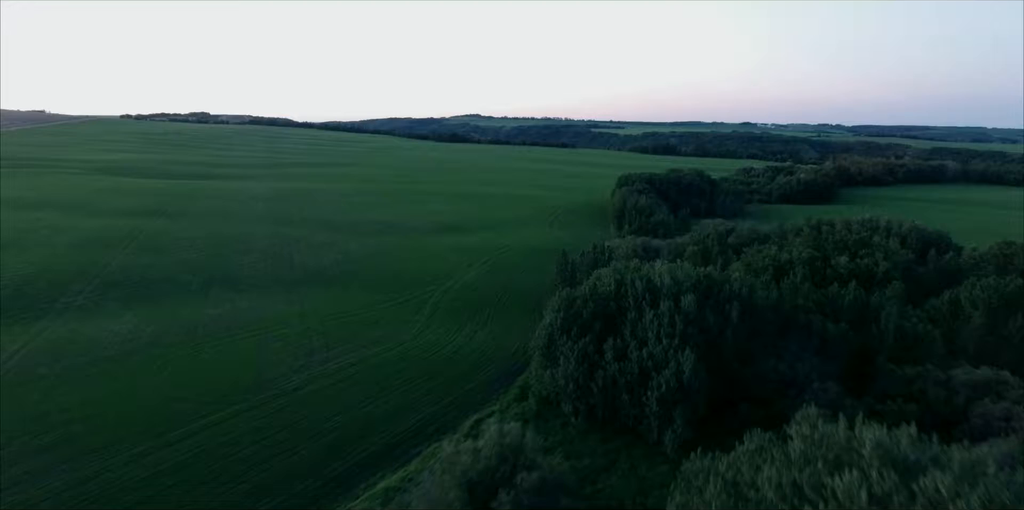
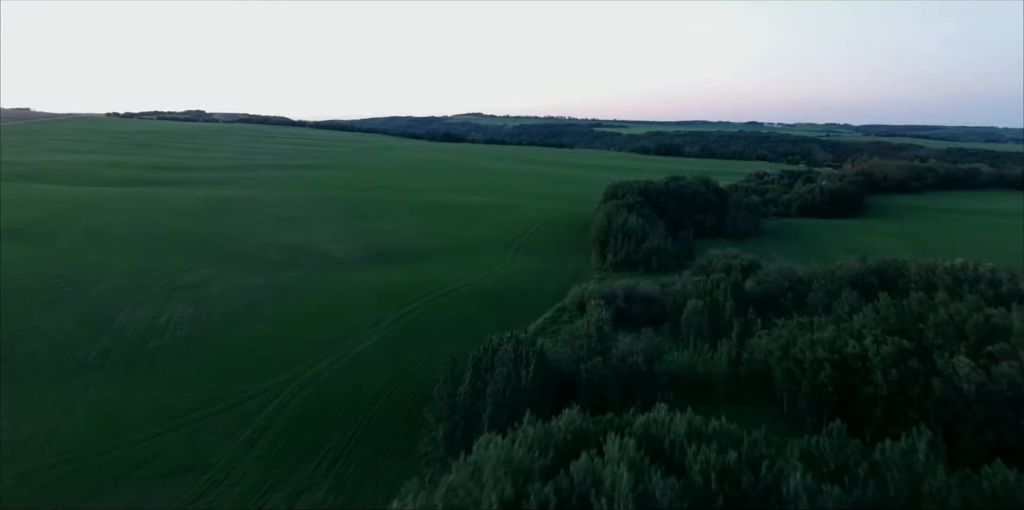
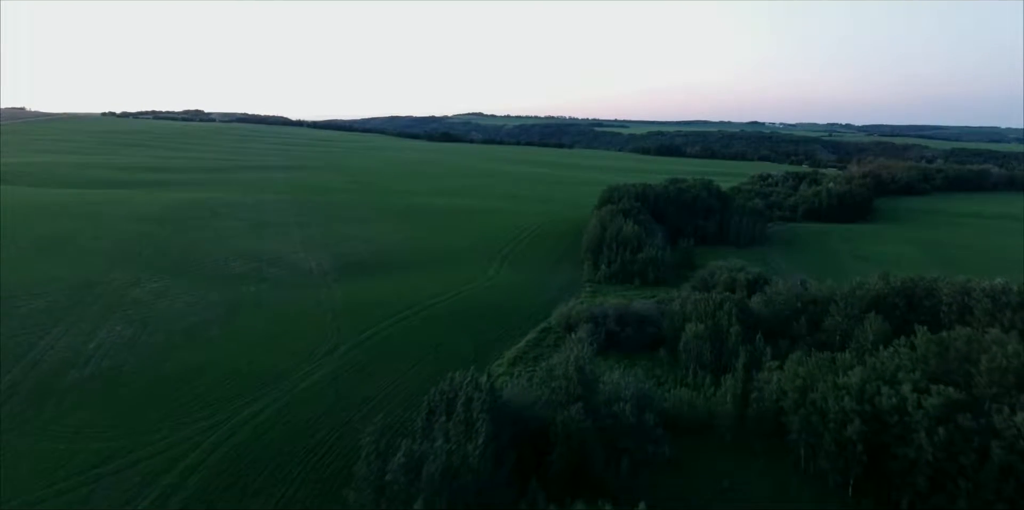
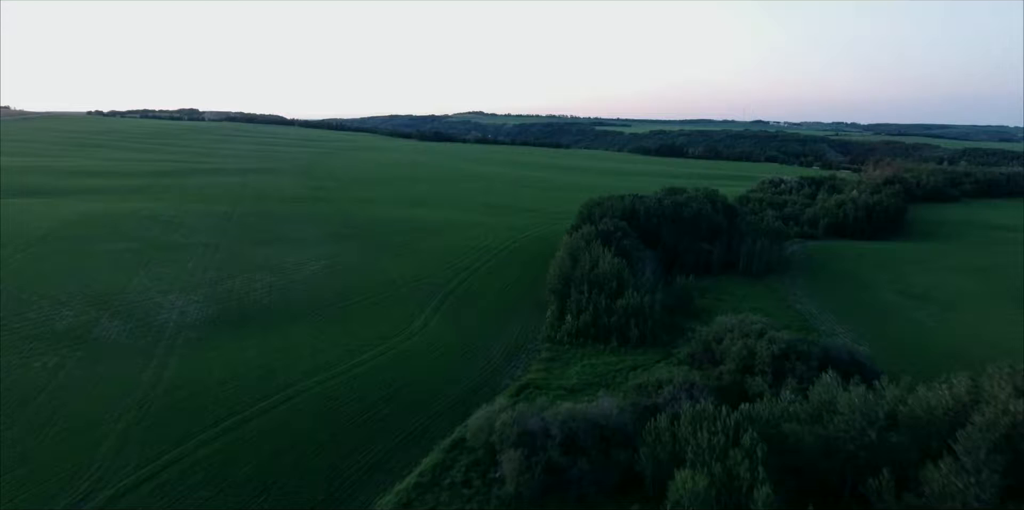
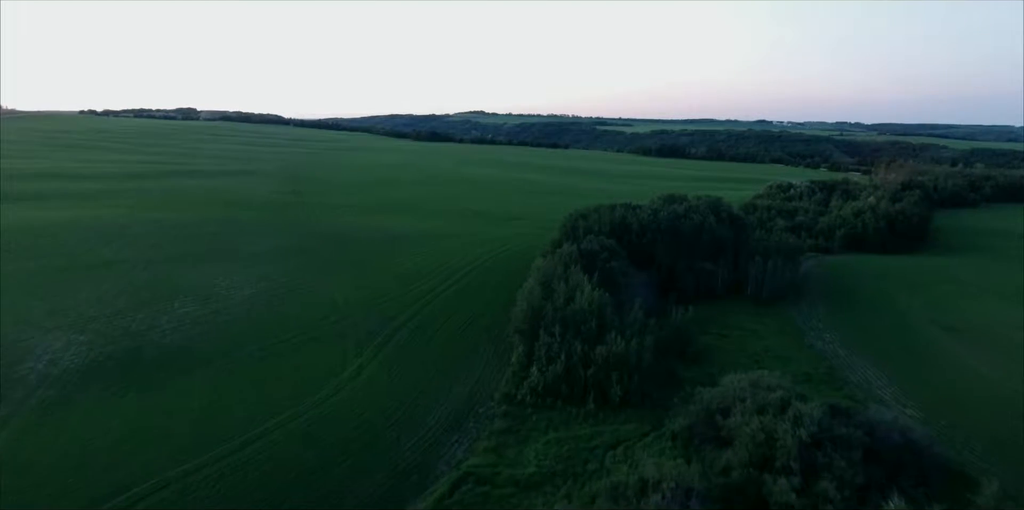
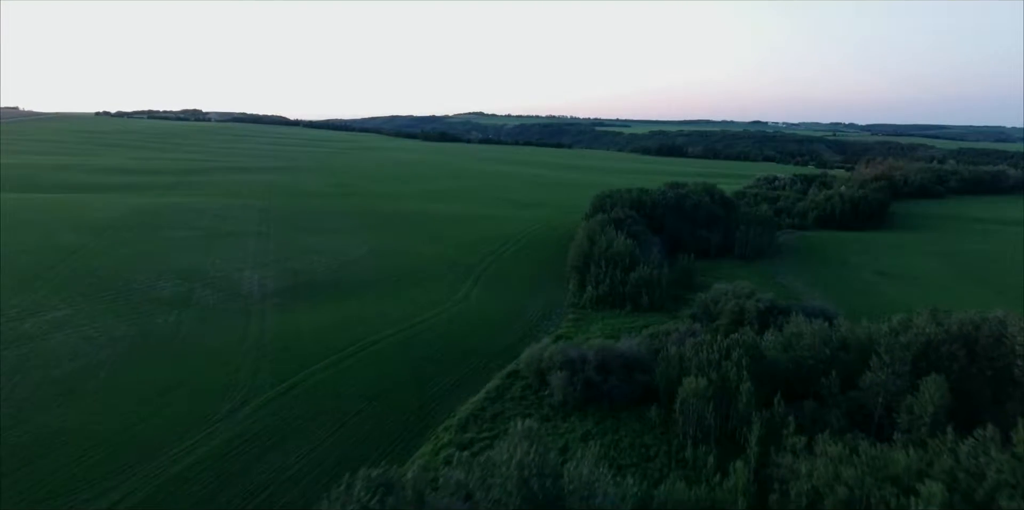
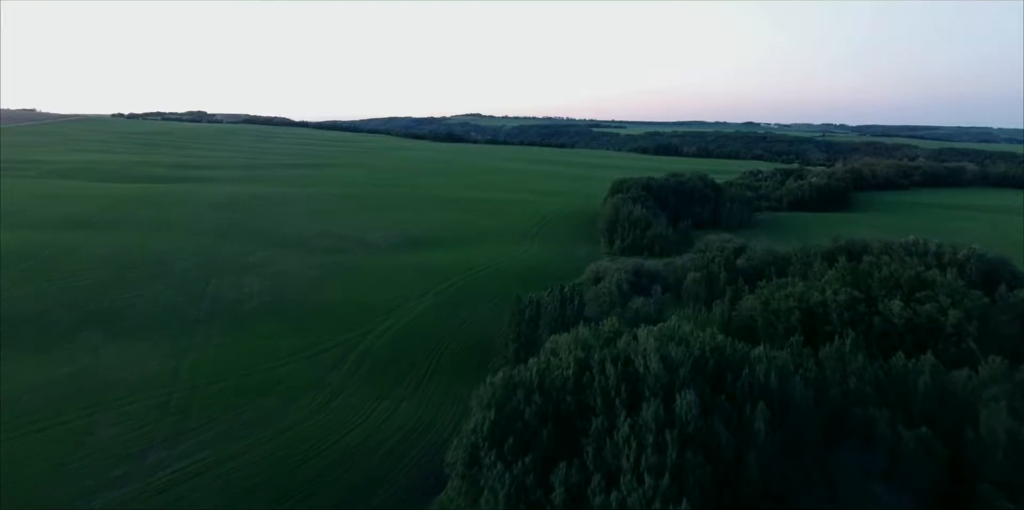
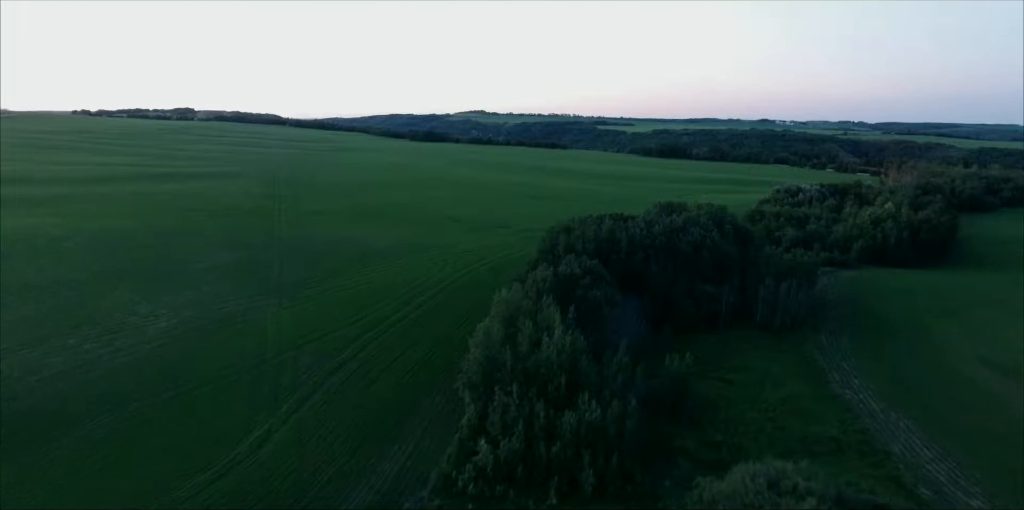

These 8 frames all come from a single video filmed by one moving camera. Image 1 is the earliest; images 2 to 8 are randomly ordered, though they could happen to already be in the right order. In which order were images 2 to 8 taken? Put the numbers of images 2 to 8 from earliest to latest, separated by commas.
7, 2, 3, 6, 4, 5, 8
